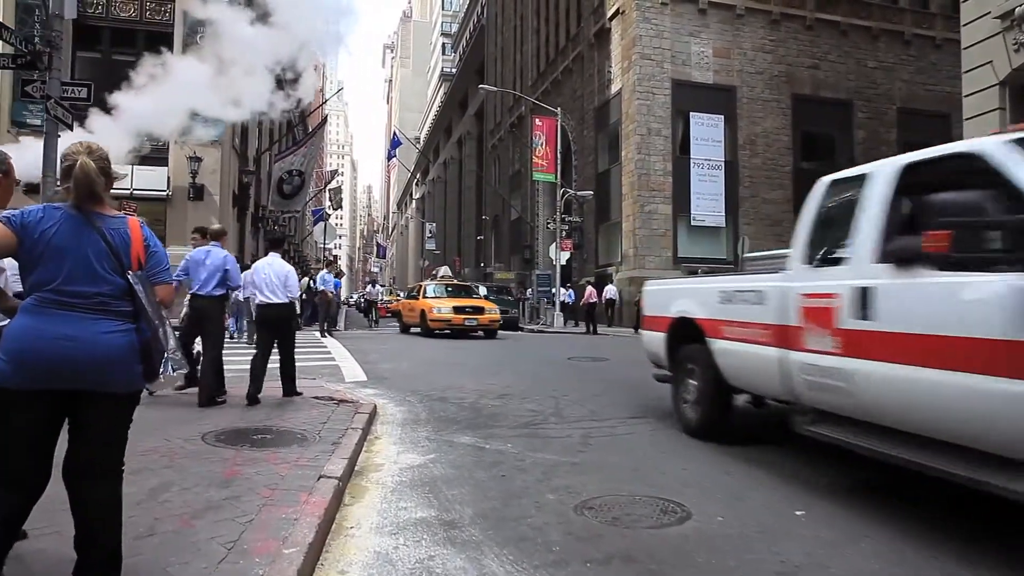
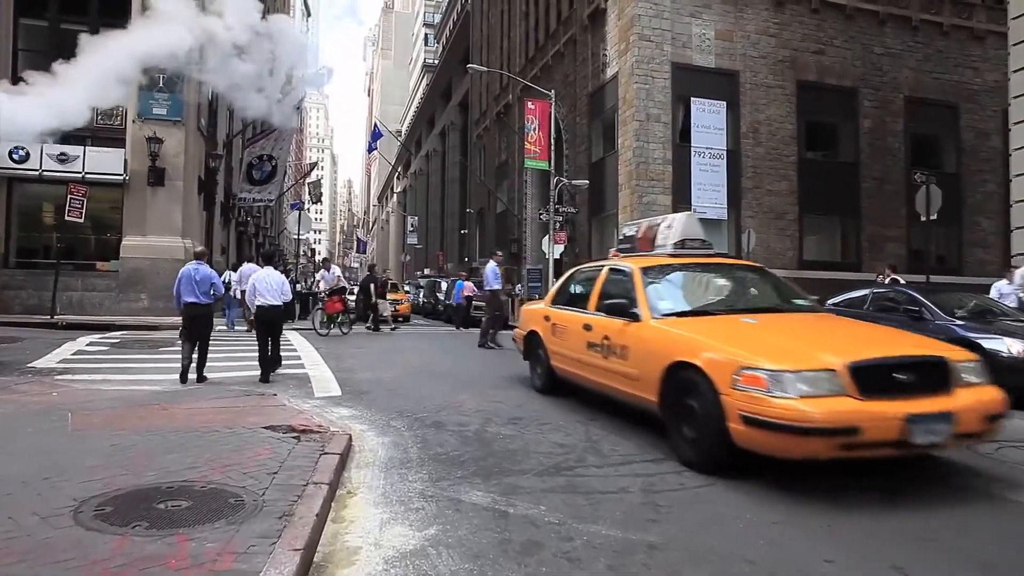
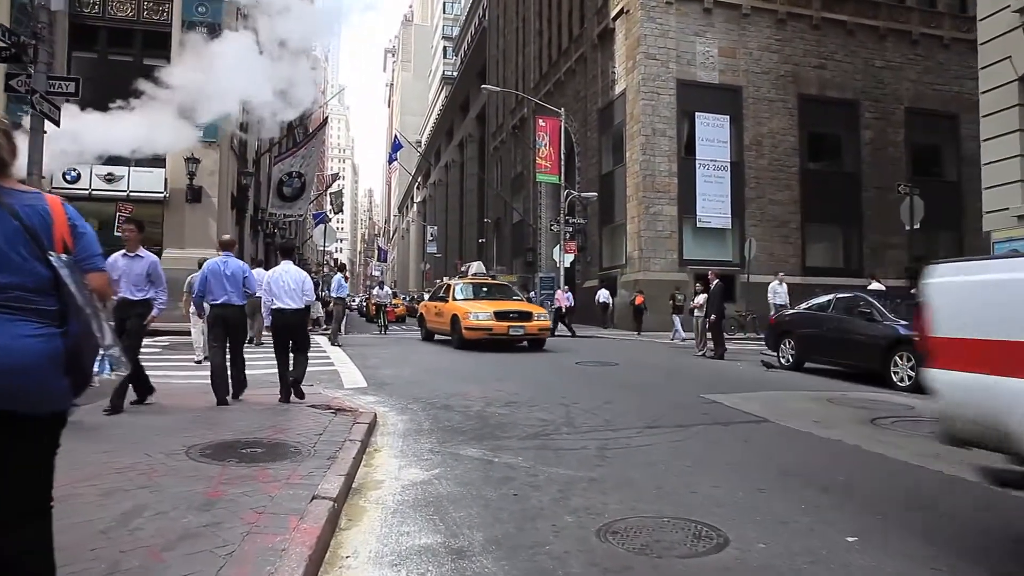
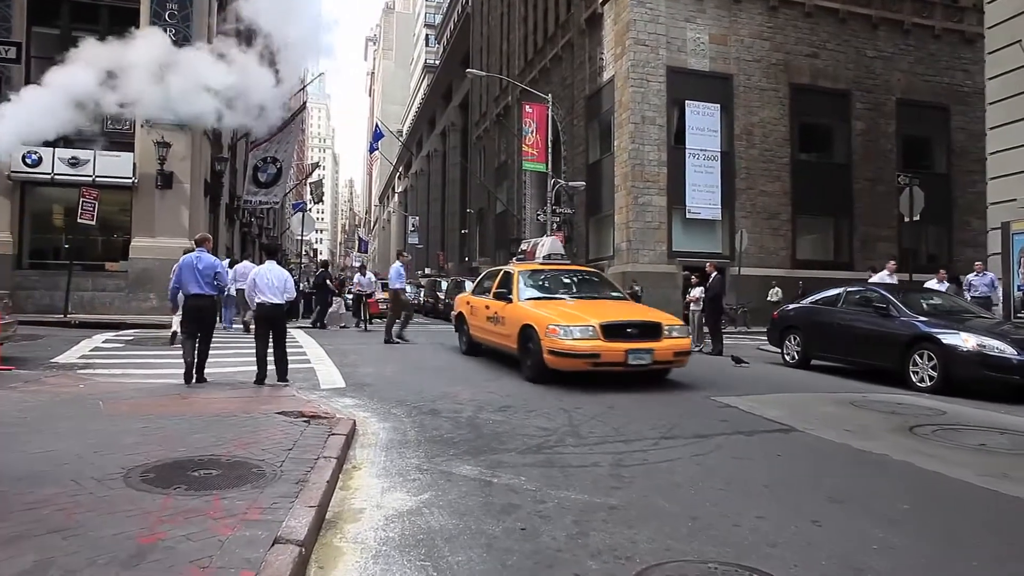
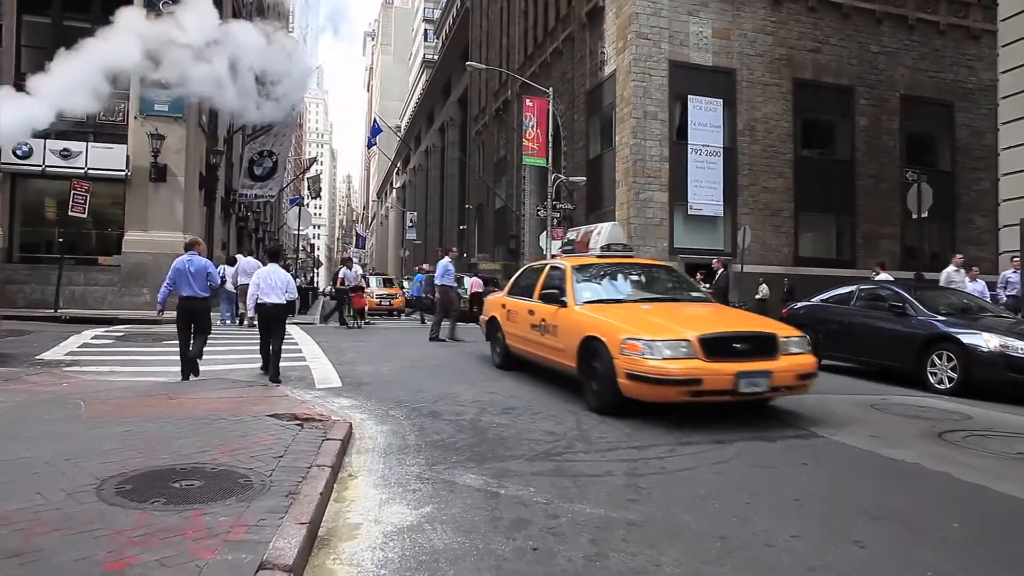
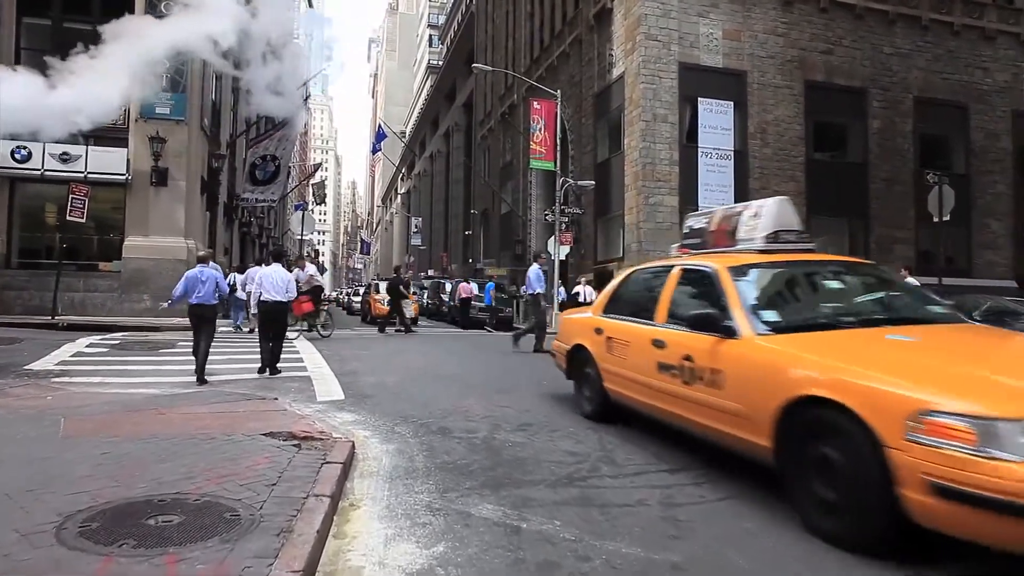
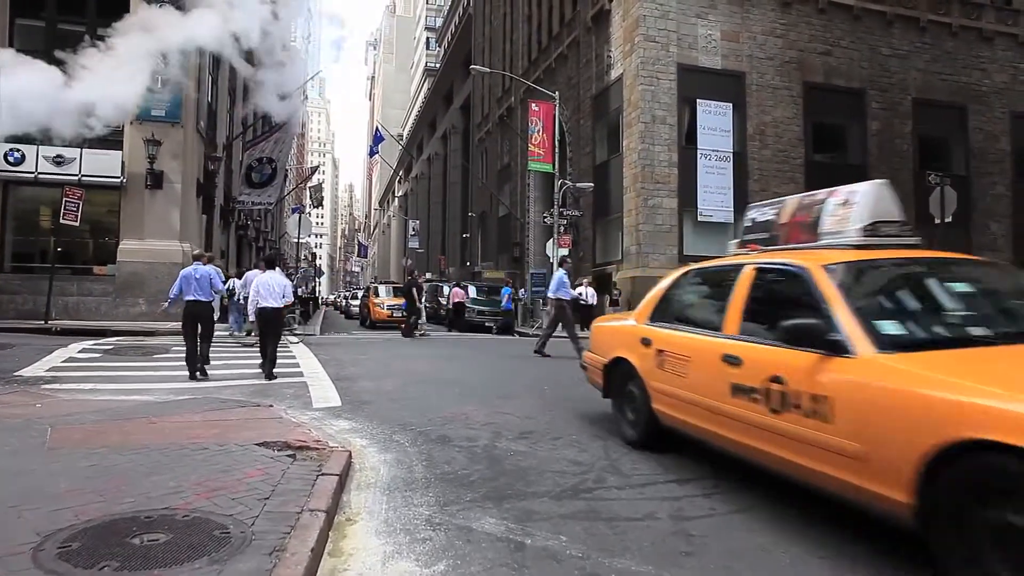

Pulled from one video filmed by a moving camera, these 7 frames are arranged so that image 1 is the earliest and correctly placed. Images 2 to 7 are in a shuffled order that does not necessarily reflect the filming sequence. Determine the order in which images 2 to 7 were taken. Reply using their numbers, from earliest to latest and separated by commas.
3, 4, 5, 2, 6, 7
